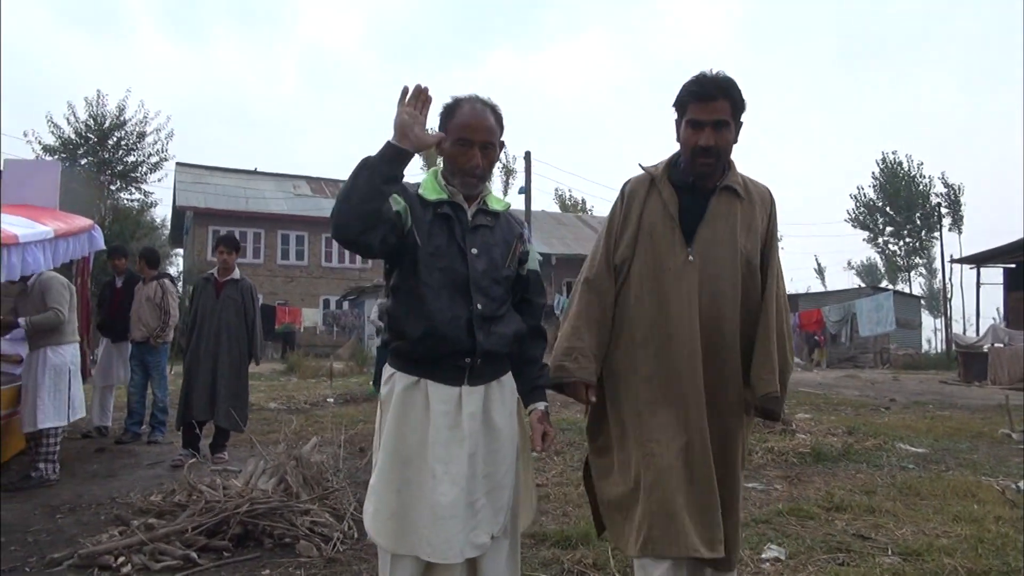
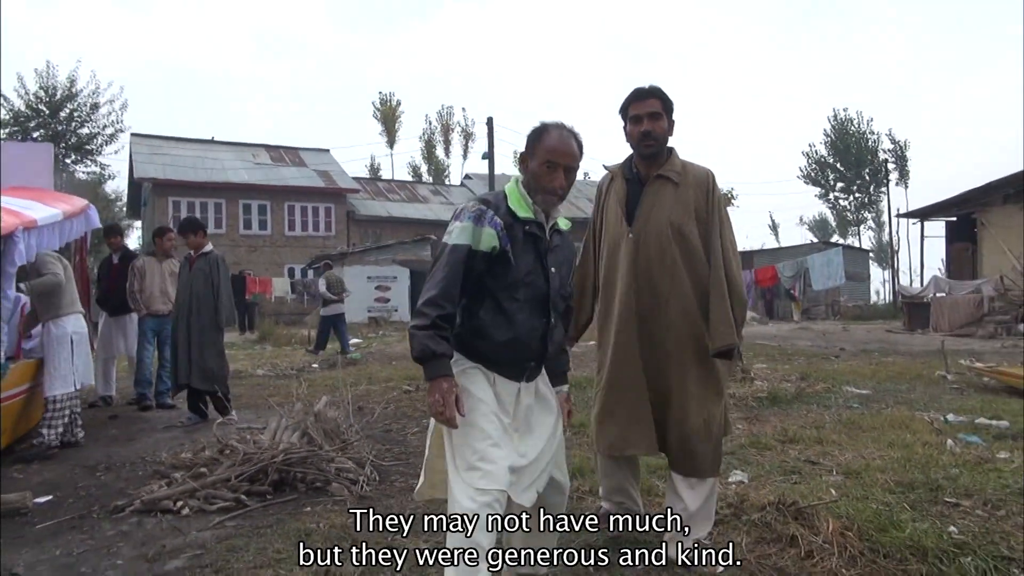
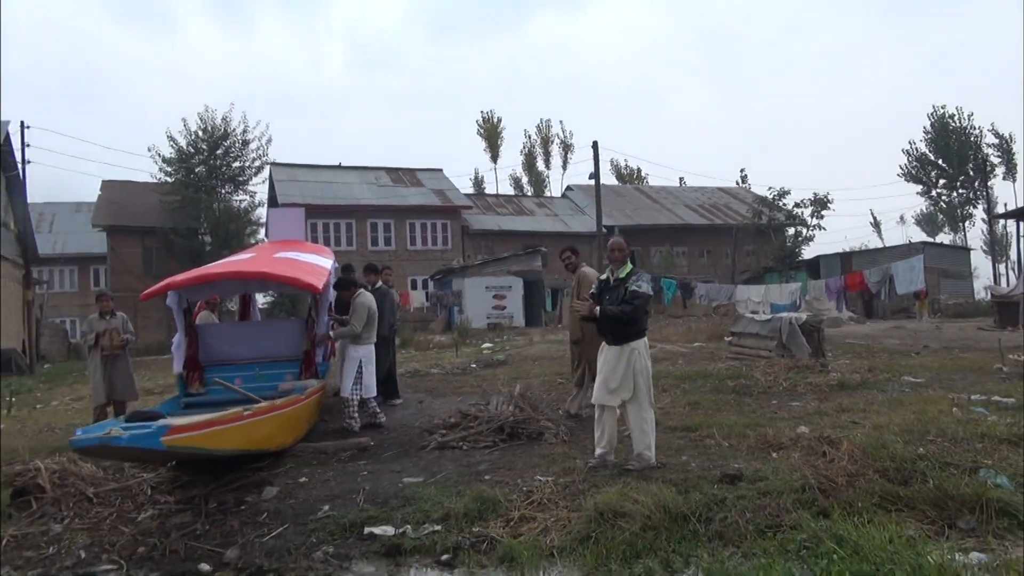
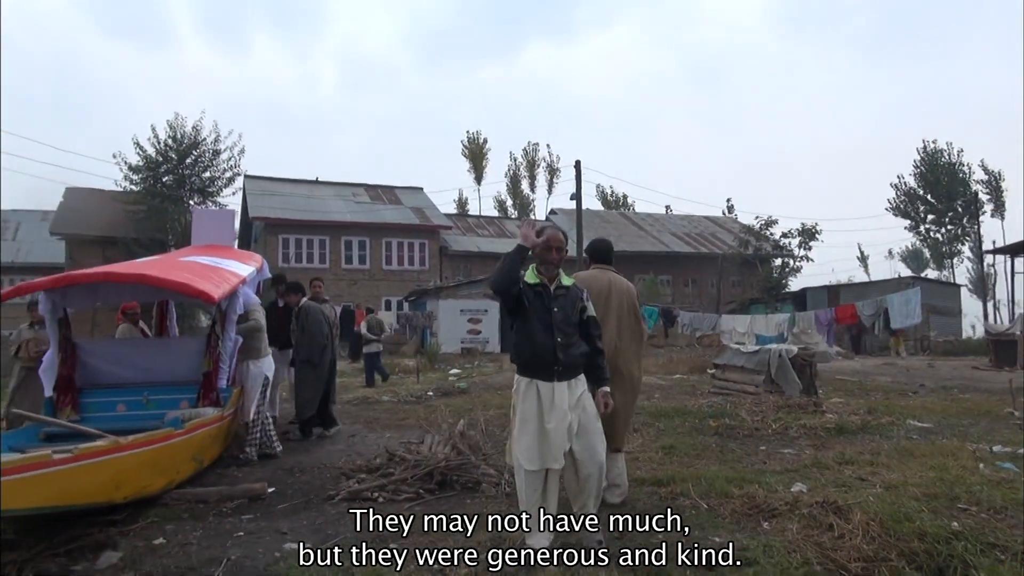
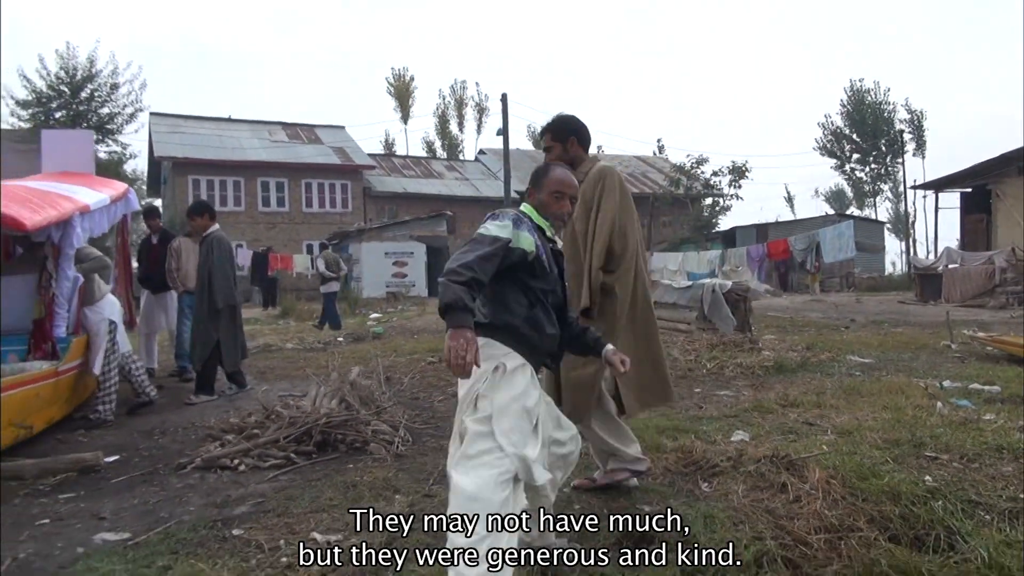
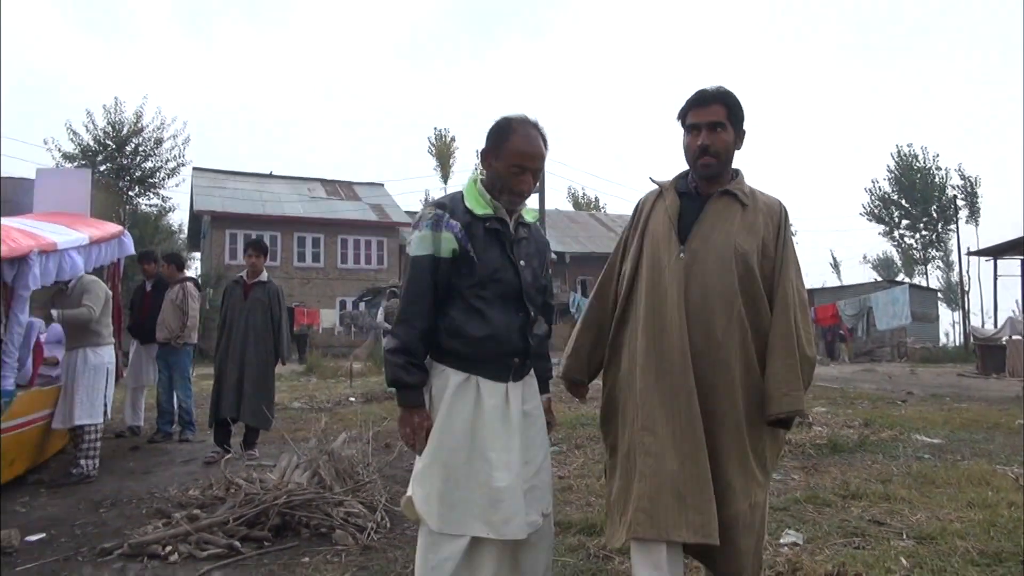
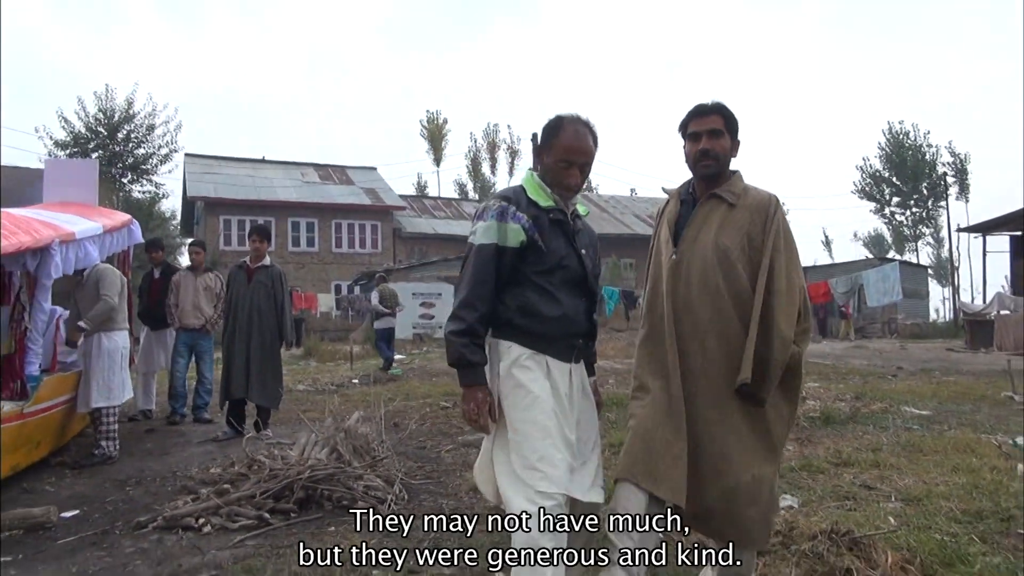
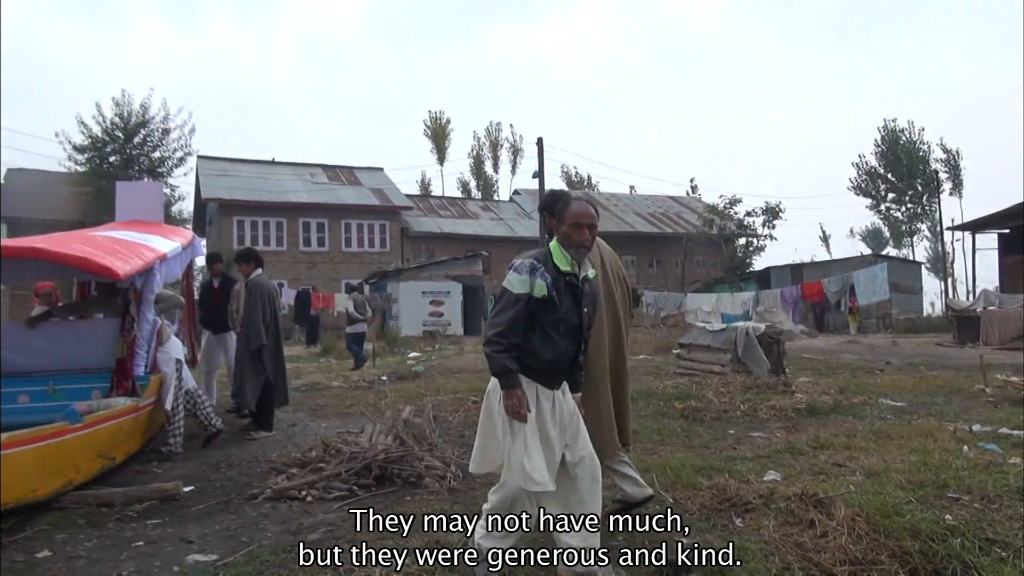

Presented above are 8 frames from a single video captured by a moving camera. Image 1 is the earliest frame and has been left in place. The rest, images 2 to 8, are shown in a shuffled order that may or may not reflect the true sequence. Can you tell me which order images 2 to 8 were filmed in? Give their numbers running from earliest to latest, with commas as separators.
6, 7, 2, 5, 8, 4, 3
